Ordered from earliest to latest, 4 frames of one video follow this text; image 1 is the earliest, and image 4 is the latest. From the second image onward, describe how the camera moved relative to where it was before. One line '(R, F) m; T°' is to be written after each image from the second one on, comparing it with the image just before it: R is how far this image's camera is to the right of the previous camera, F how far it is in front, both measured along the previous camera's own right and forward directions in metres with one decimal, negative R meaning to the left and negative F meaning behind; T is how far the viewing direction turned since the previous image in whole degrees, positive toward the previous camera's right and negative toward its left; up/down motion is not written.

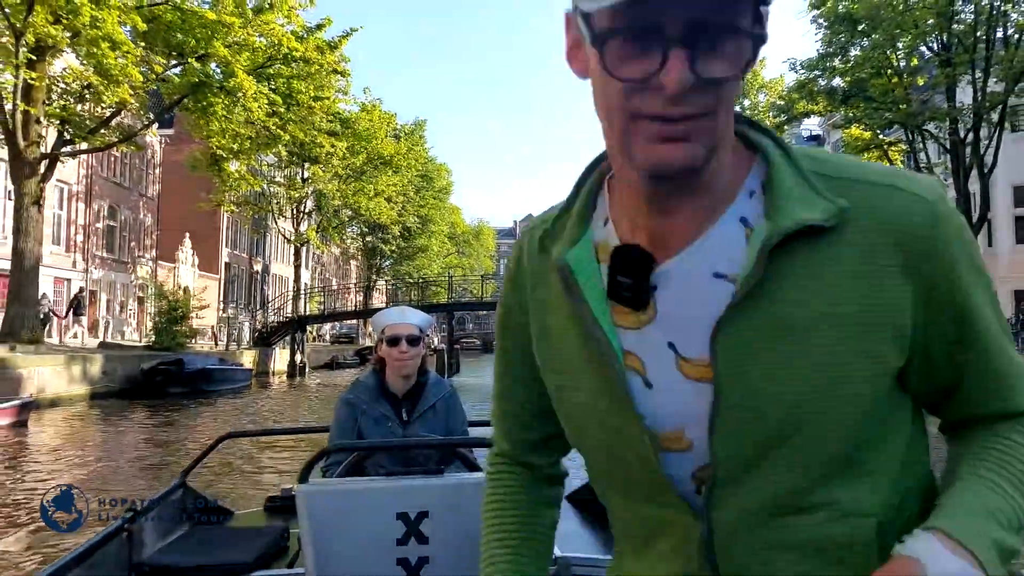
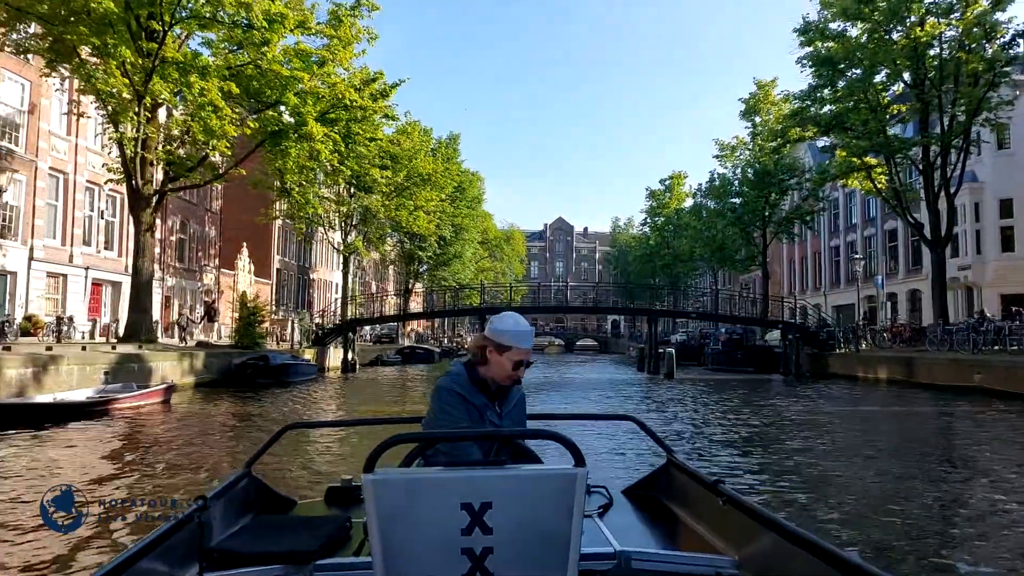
(+0.3, -3.5) m; -2°
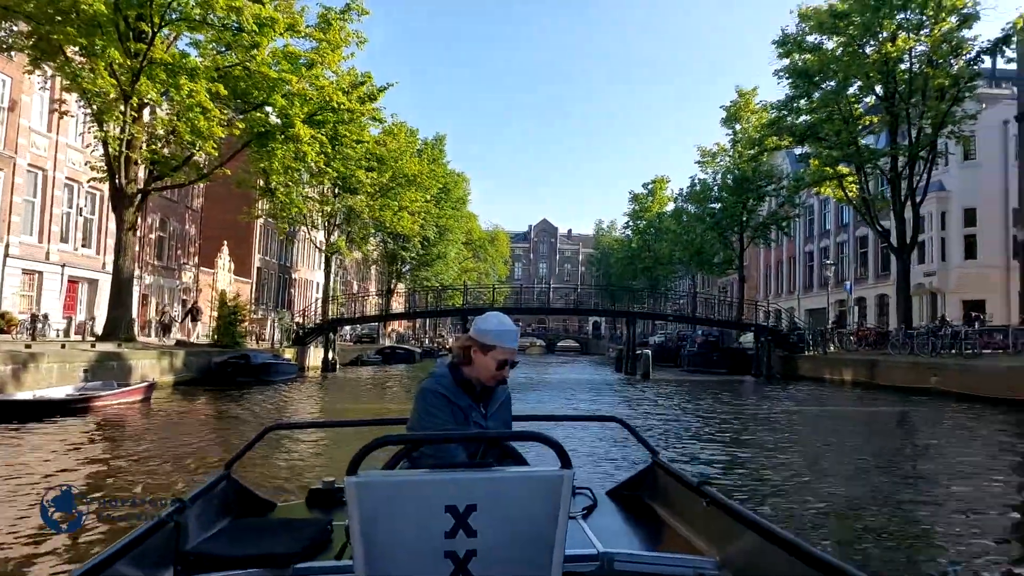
(+0.1, -0.4) m; +1°
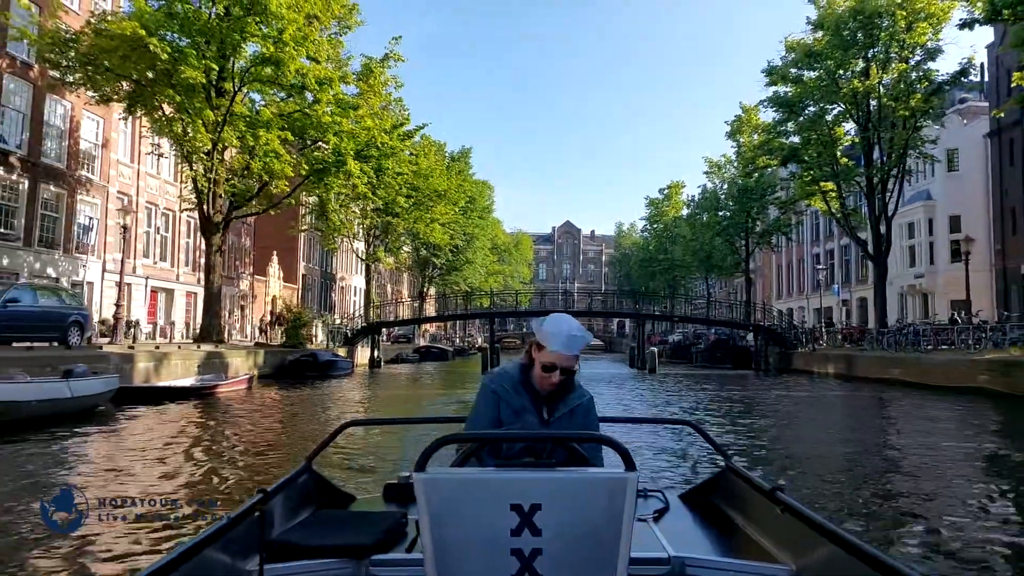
(+0.2, -4.0) m; -2°
